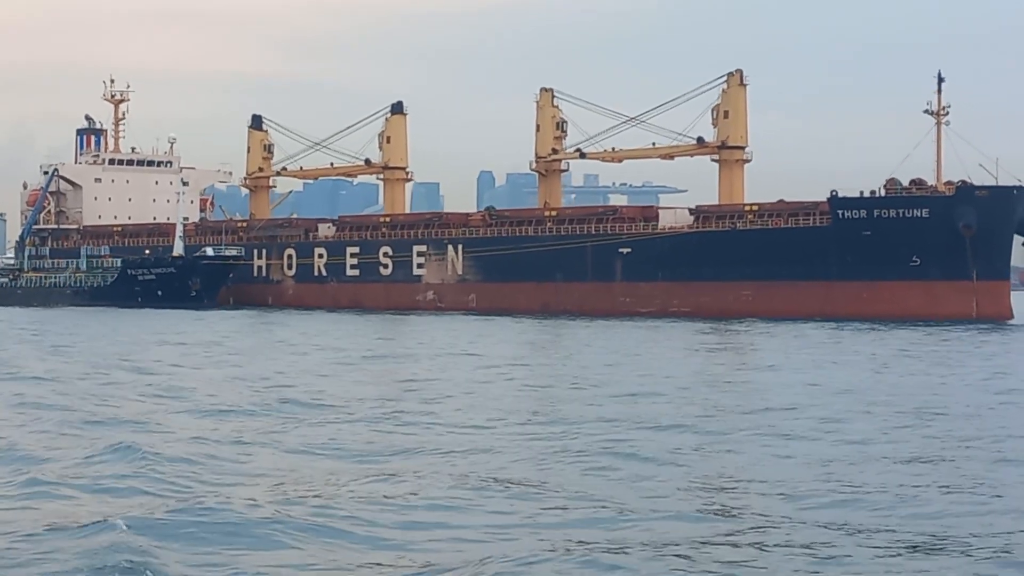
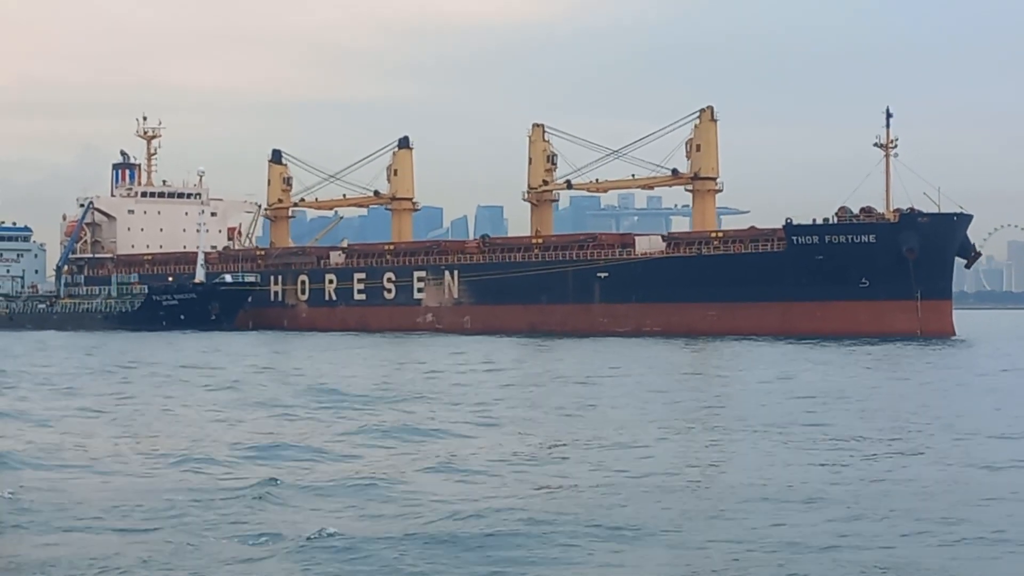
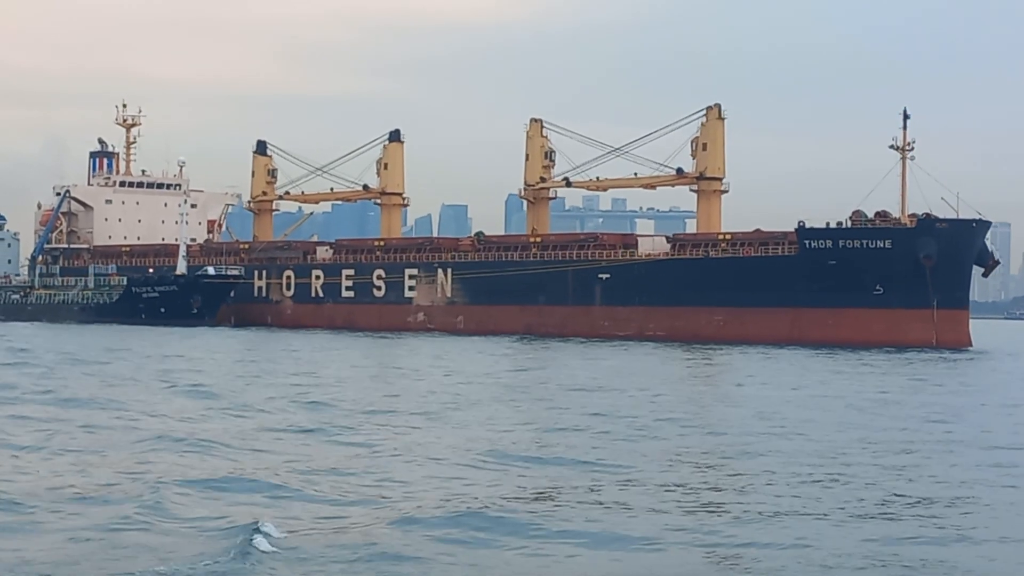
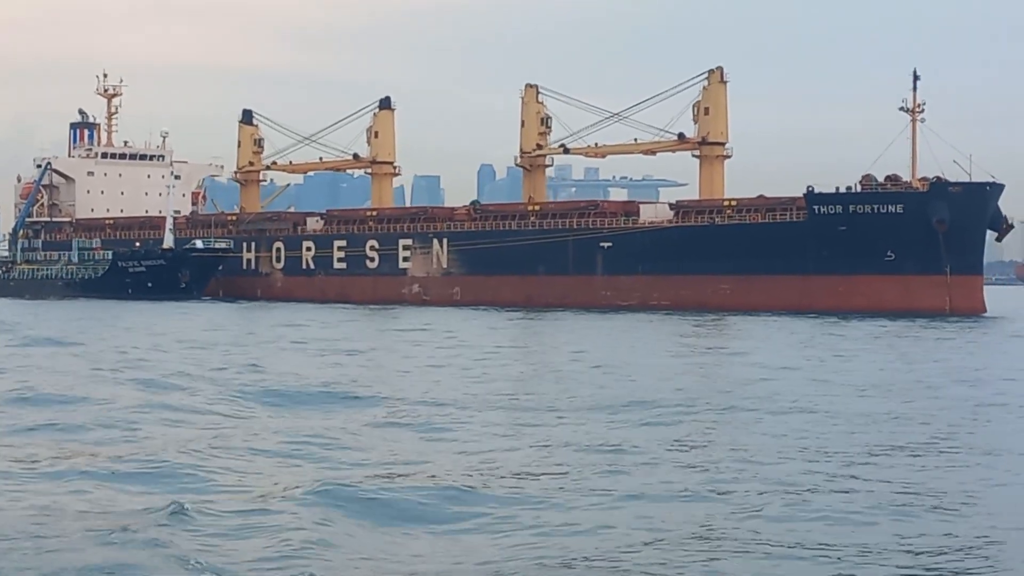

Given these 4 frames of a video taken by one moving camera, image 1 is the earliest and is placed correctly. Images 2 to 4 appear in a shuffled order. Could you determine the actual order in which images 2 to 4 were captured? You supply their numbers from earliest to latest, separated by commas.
4, 3, 2
